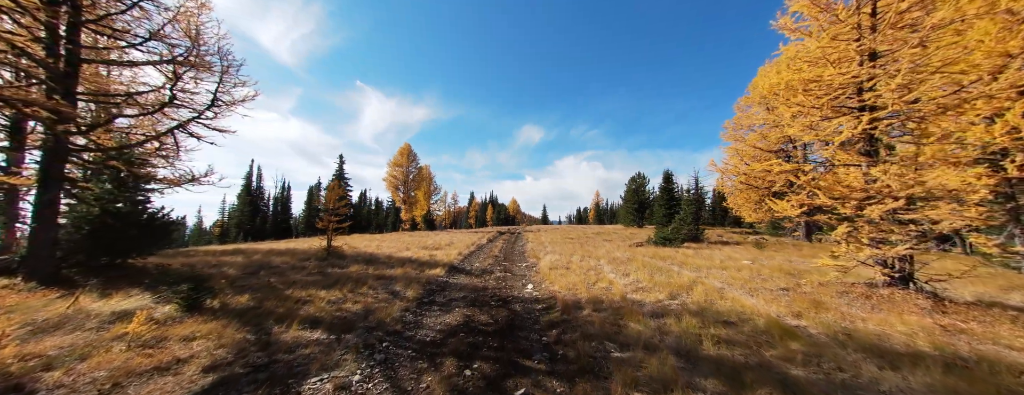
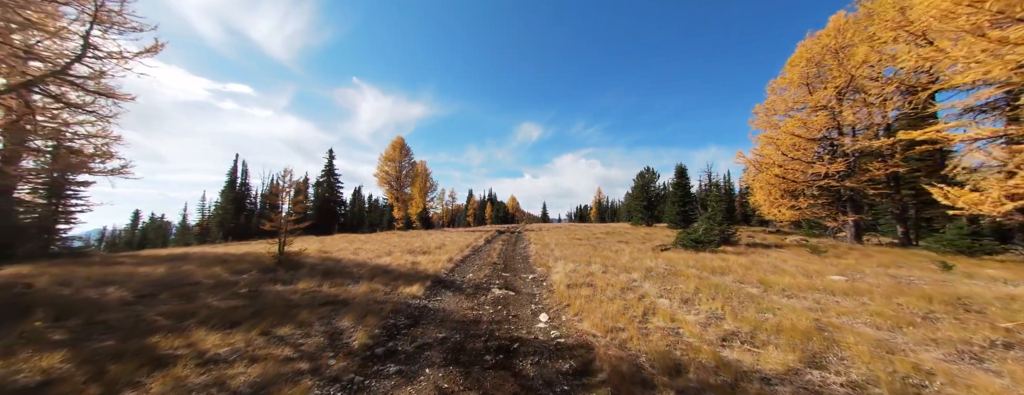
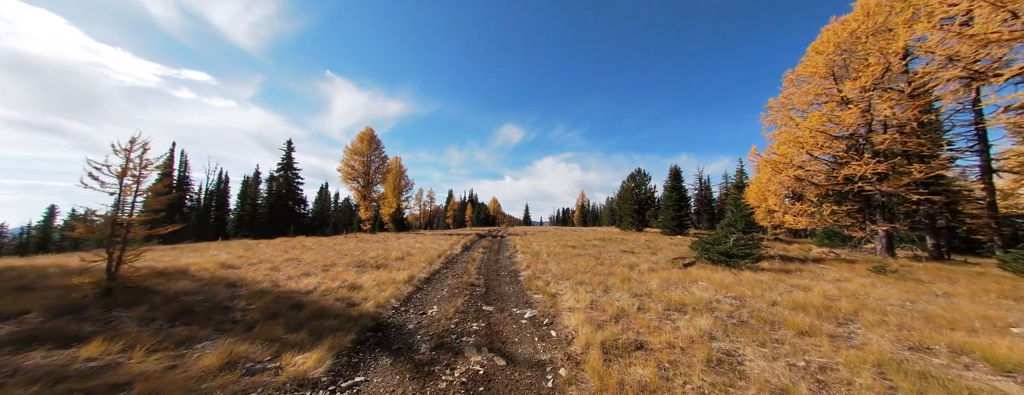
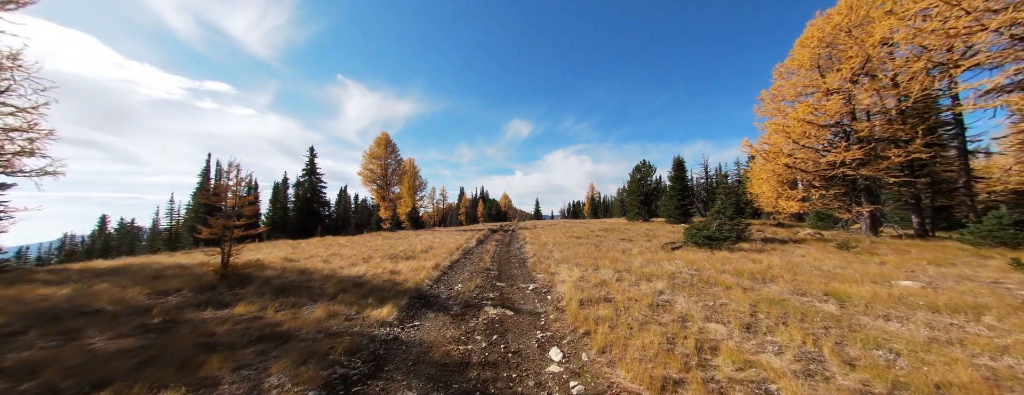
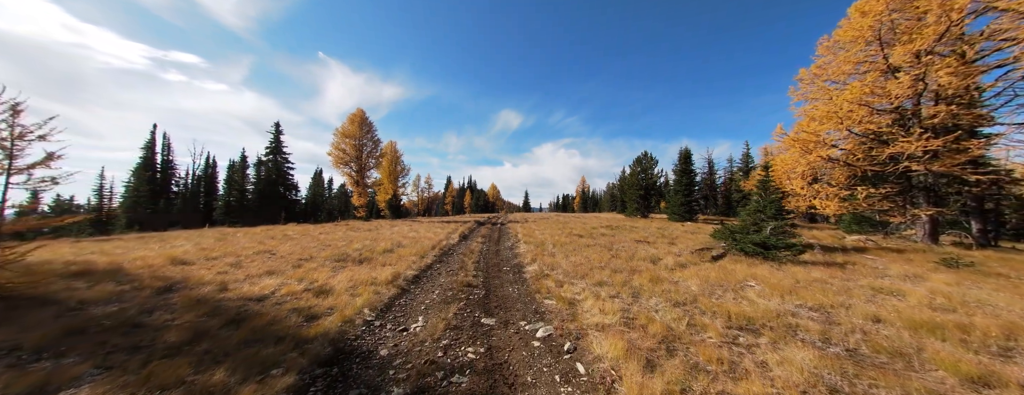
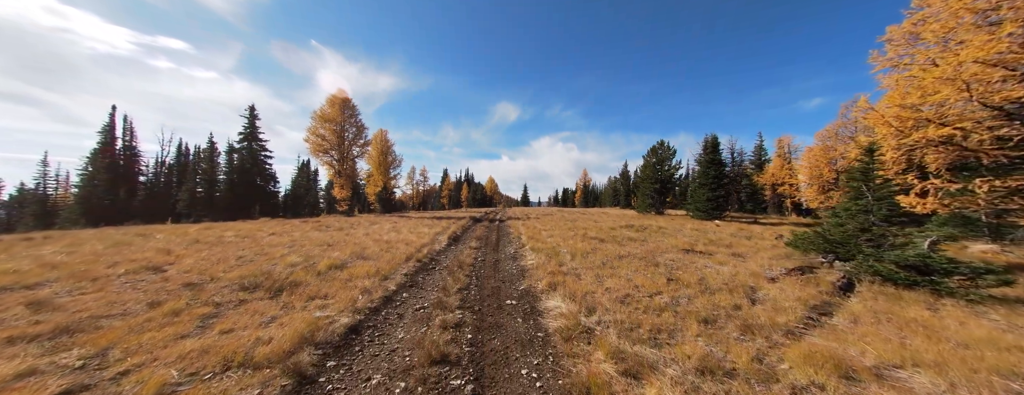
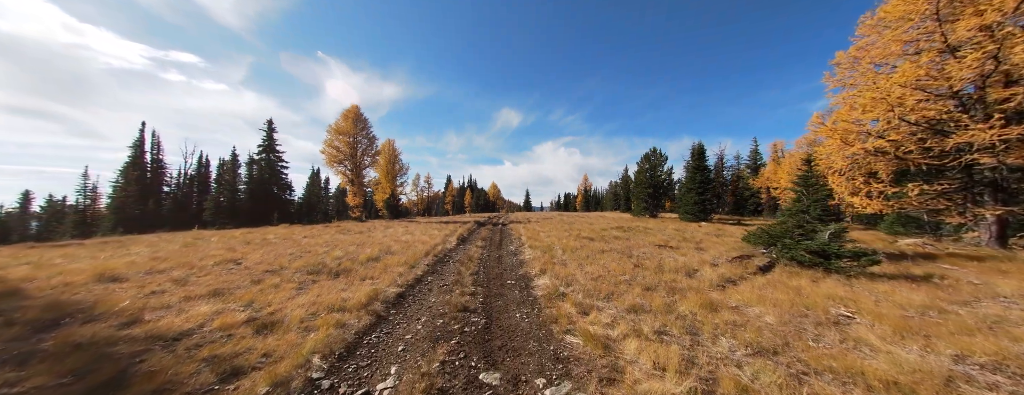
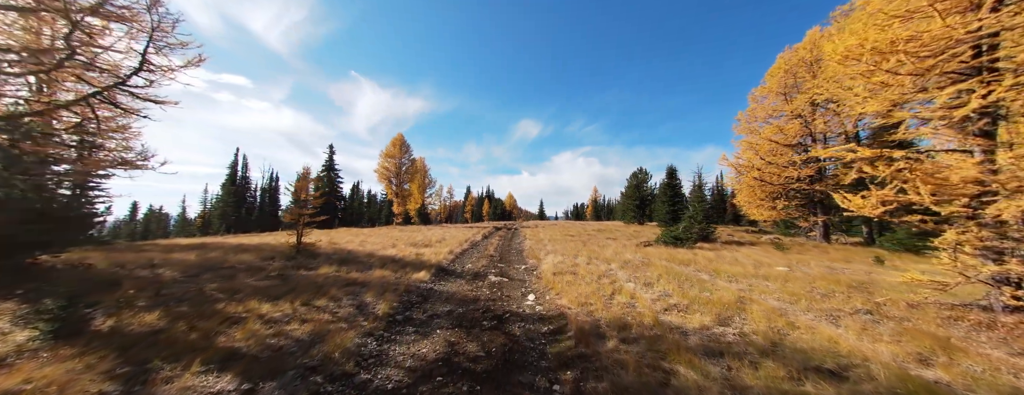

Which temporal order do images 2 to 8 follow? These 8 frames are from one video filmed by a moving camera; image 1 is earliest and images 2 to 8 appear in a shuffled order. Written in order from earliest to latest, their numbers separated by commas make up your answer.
8, 2, 4, 3, 5, 7, 6
